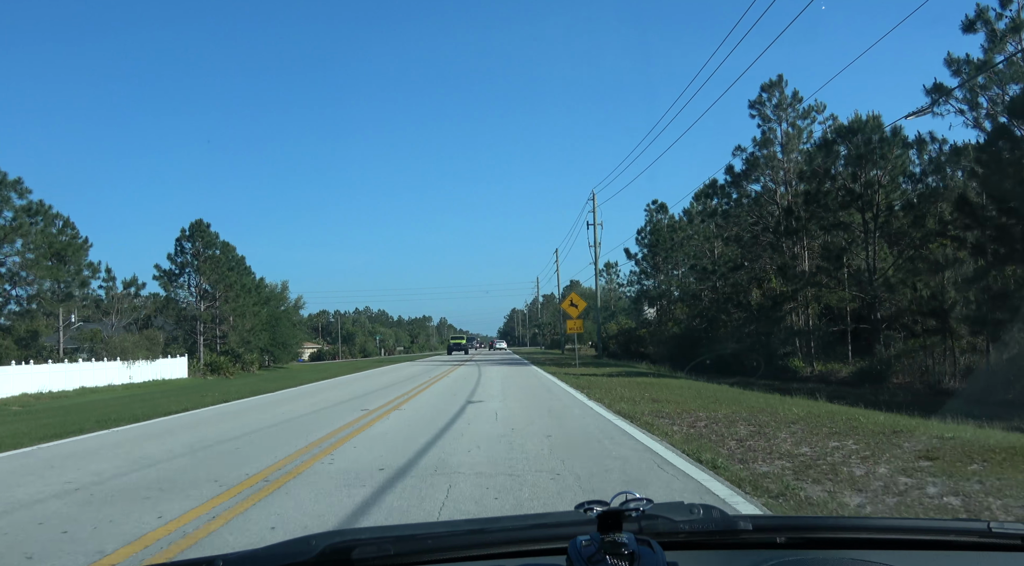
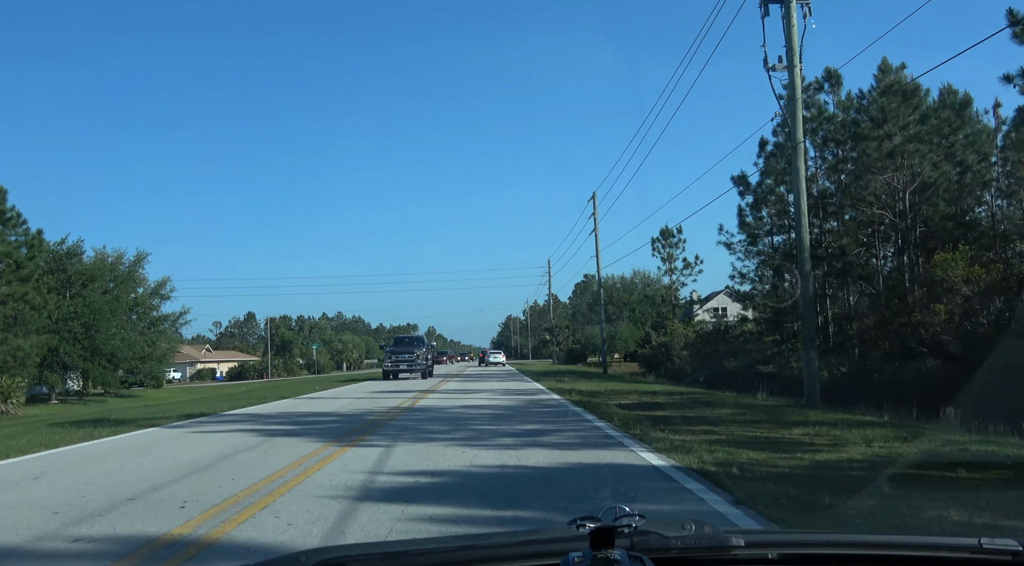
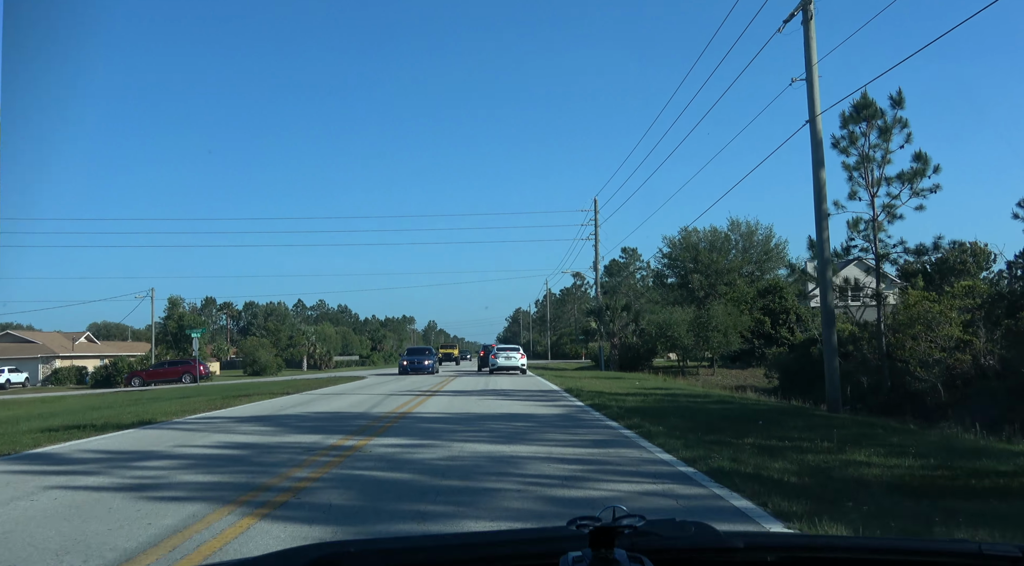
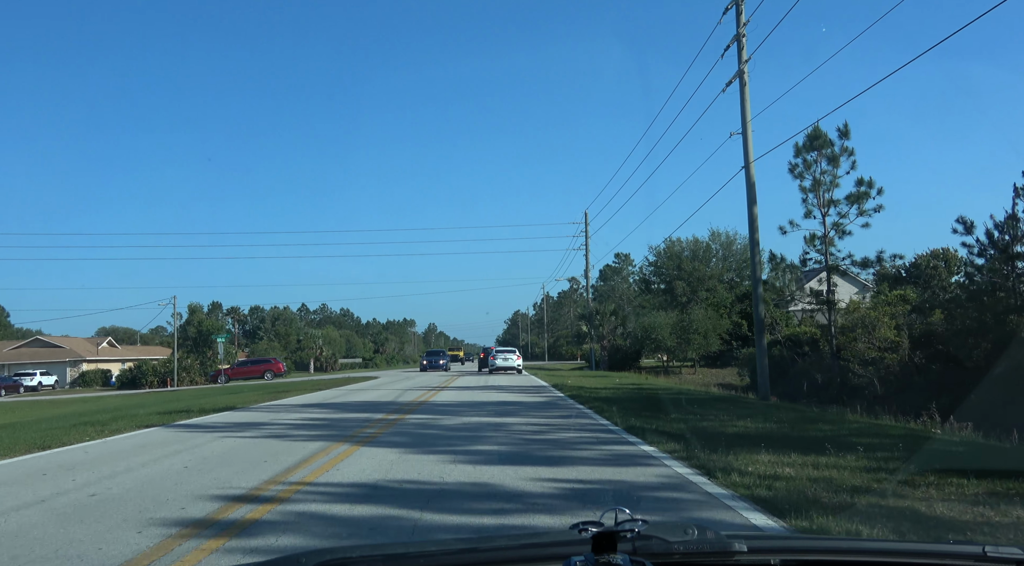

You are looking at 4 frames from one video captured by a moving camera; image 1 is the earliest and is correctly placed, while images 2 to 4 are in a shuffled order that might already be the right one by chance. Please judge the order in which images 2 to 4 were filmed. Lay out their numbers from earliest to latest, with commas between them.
2, 4, 3
